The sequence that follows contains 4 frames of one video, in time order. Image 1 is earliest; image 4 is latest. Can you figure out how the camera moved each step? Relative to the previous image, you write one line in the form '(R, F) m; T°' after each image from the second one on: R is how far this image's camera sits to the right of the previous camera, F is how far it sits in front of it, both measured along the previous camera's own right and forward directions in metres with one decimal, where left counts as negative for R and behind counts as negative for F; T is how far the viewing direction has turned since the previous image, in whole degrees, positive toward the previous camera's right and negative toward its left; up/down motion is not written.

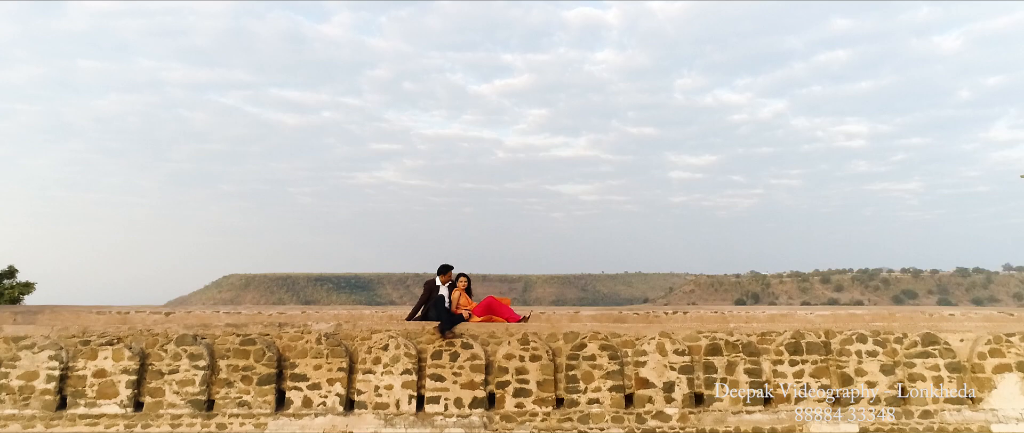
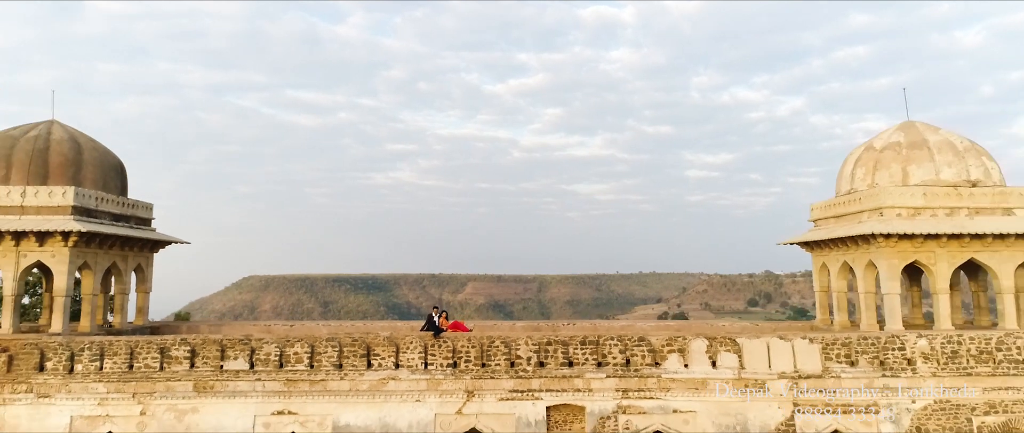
(+1.0, -4.9) m; -2°
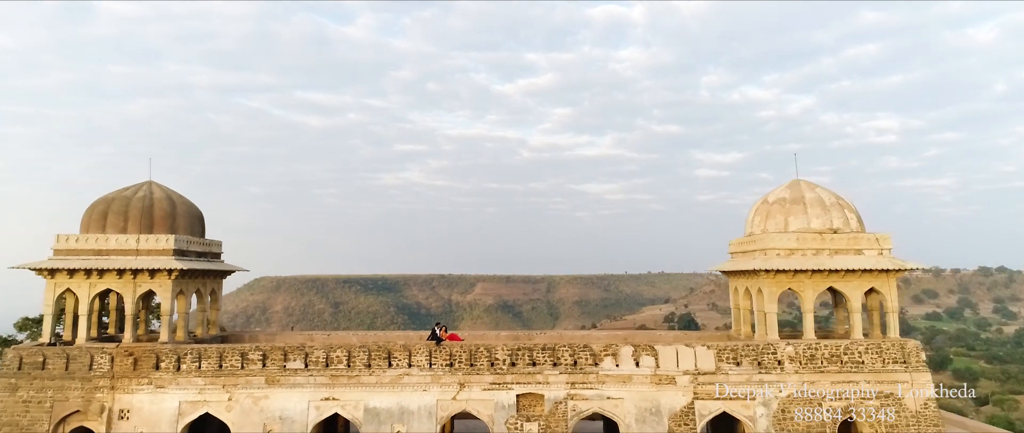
(+0.6, -3.3) m; -1°
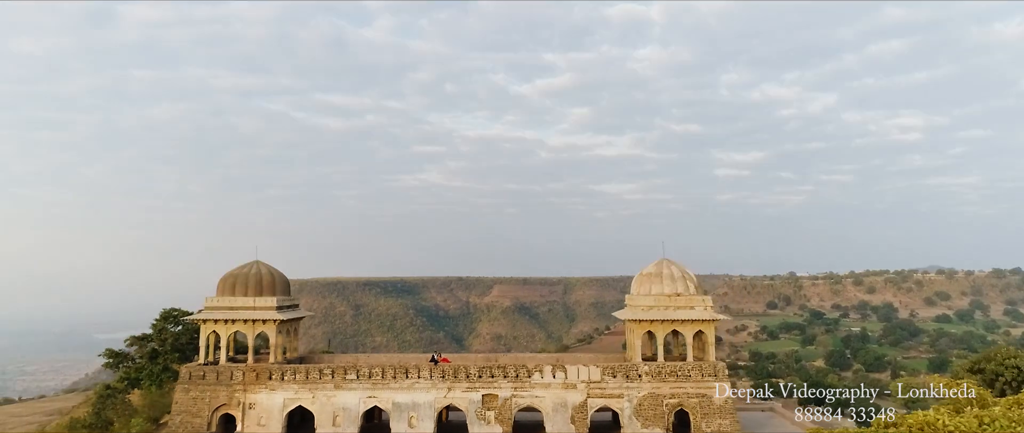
(+1.8, -7.8) m; -2°
